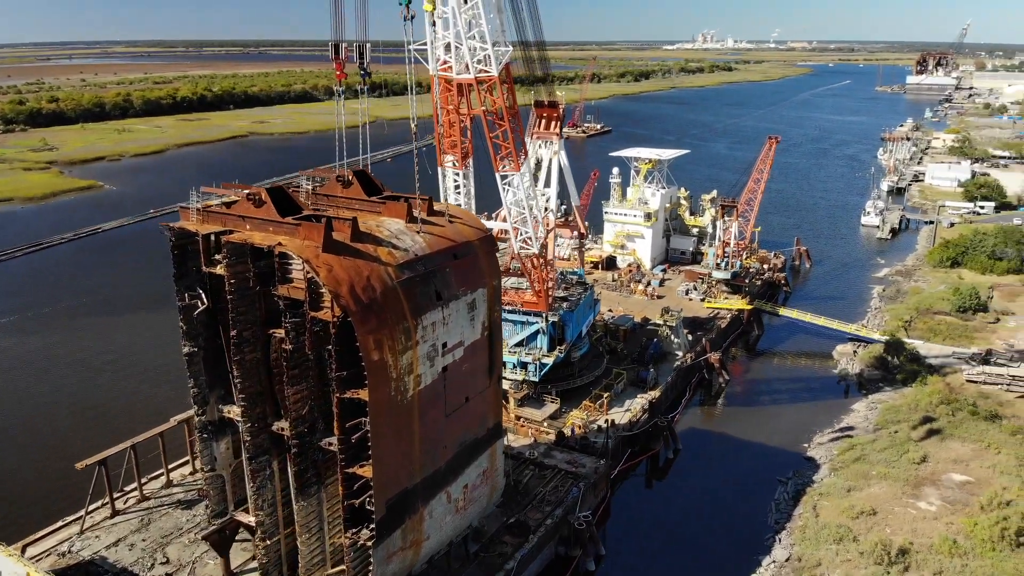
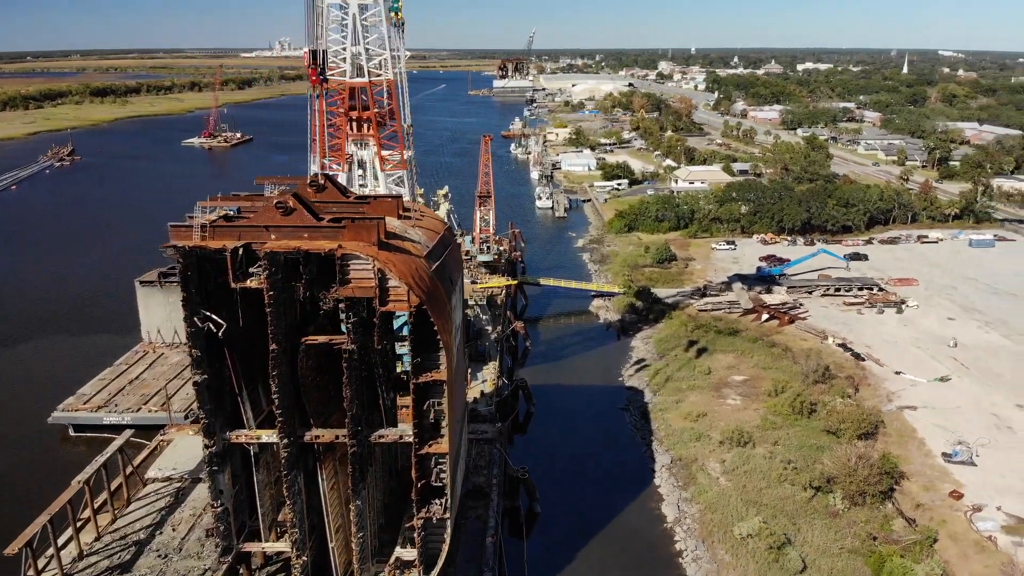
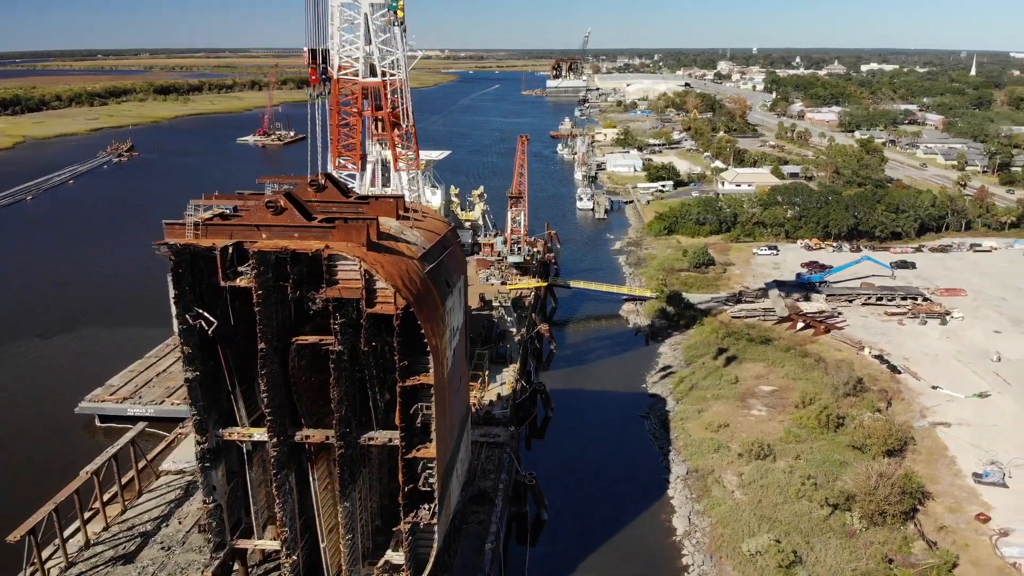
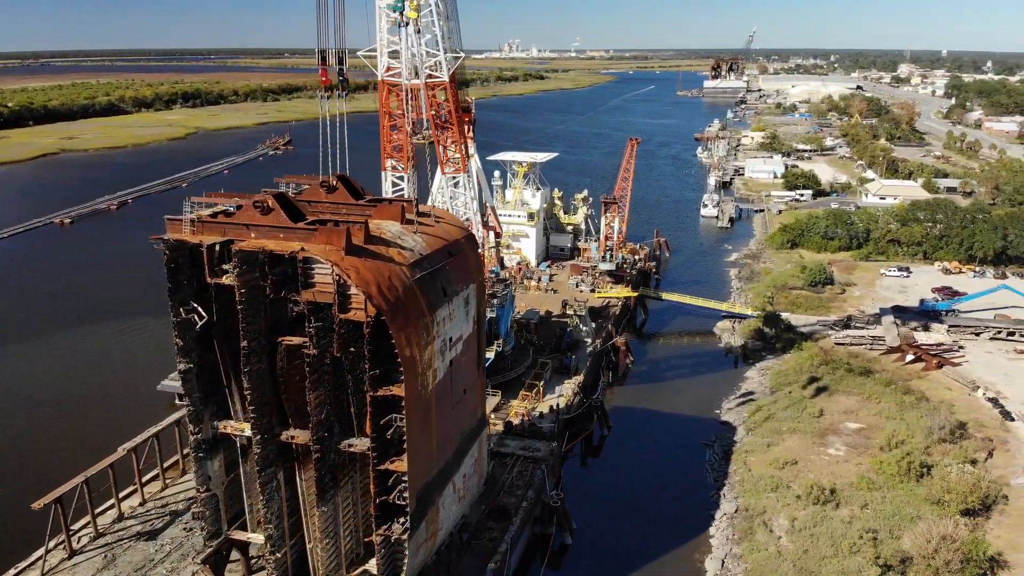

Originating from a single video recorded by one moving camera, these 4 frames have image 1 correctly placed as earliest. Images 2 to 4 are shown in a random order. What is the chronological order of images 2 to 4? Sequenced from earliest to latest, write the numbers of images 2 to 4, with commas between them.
4, 3, 2
